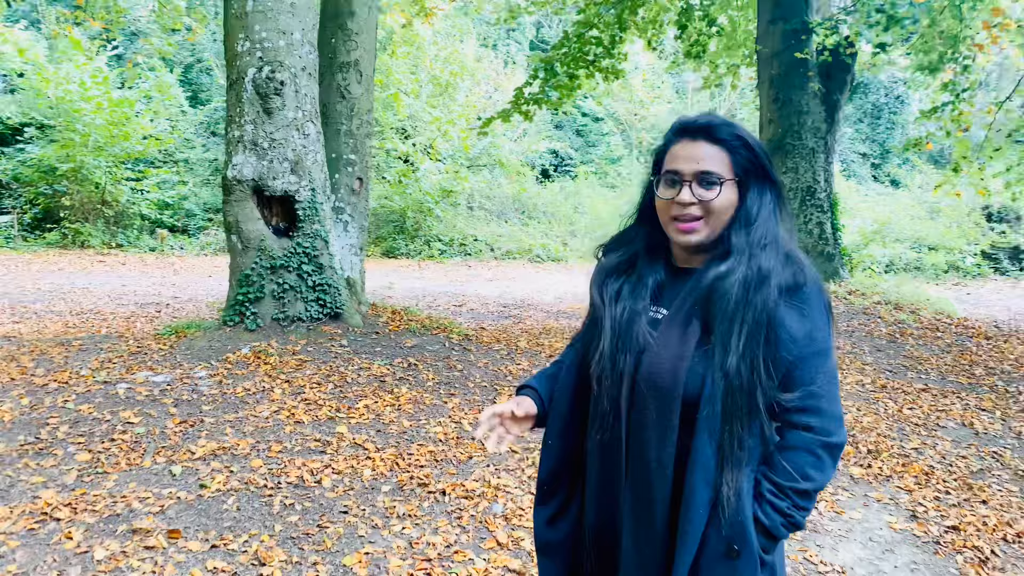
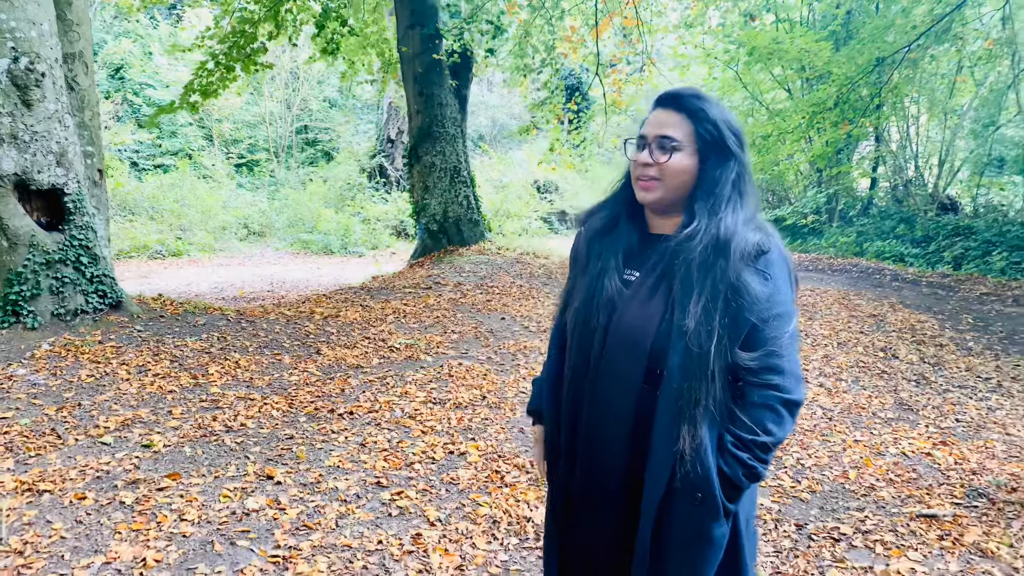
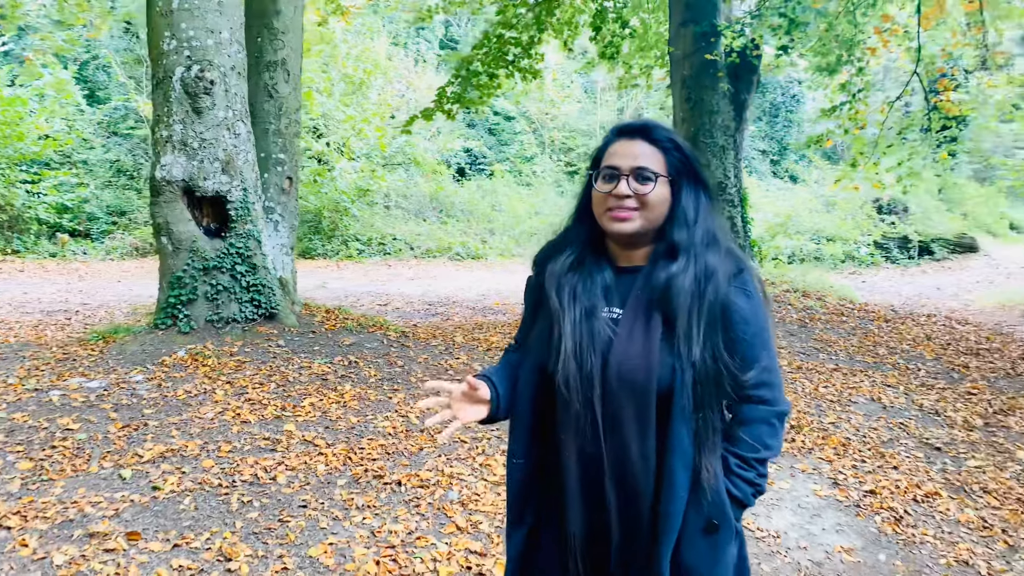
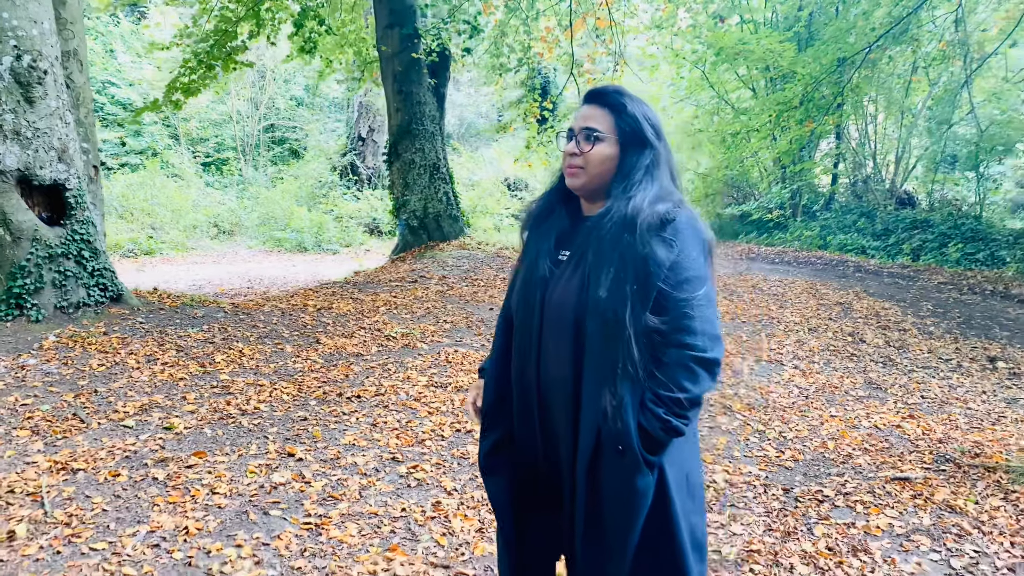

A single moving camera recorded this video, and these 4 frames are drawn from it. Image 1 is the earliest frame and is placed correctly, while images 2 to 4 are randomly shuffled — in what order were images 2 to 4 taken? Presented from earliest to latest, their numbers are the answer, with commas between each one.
3, 2, 4
